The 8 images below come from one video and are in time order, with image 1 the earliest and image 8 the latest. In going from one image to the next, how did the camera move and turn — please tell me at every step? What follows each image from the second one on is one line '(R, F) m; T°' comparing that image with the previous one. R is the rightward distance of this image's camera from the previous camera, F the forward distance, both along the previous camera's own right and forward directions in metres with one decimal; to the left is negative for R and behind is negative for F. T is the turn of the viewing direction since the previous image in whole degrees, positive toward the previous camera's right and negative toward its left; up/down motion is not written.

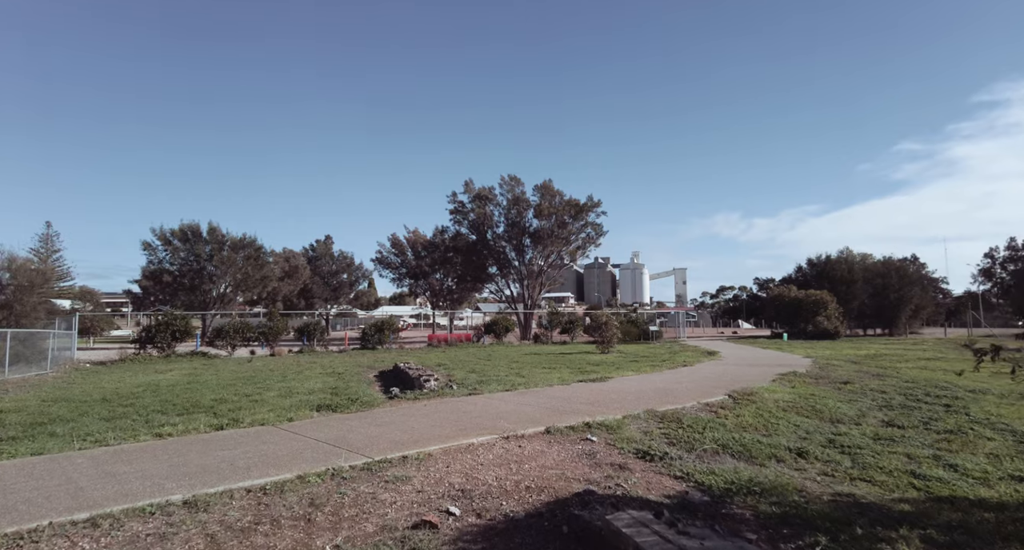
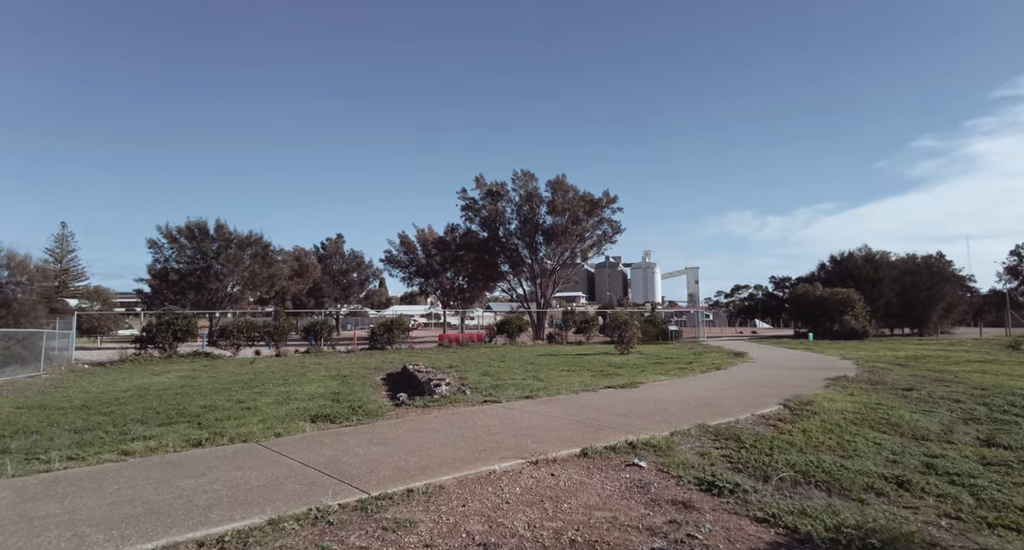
(-0.2, +1.1) m; -1°
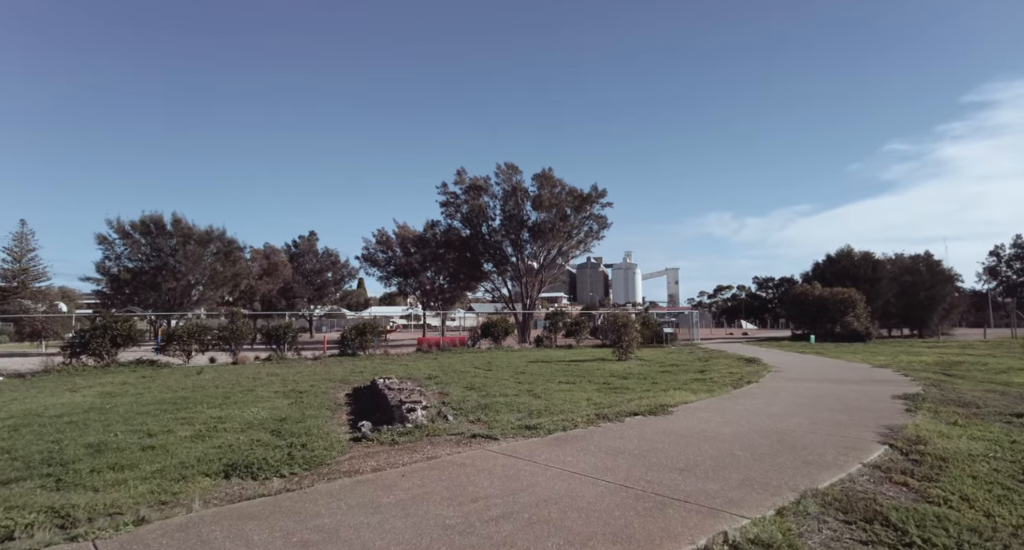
(-0.2, +2.4) m; +2°
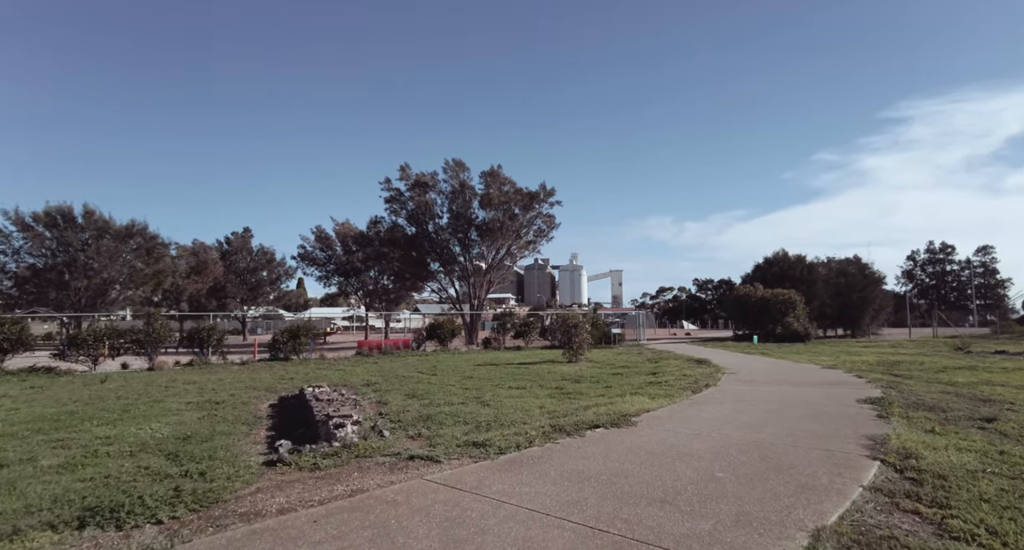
(0.0, +1.0) m; +5°
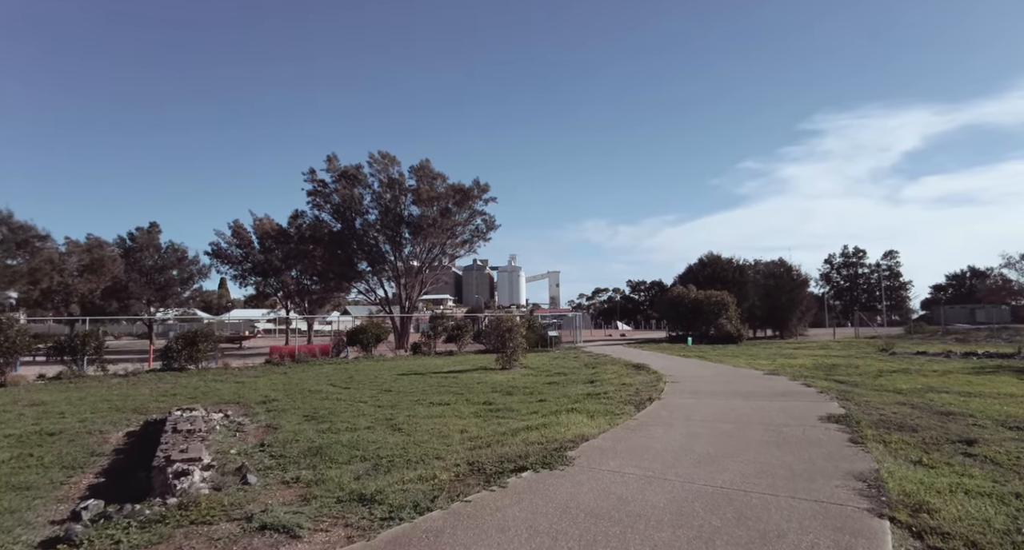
(+0.3, +1.6) m; +6°
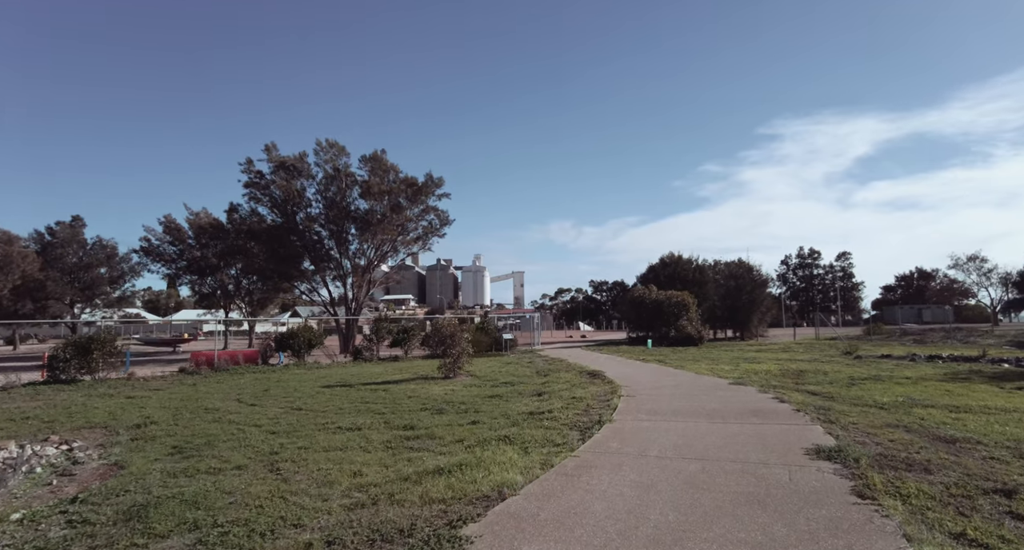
(+0.6, +1.9) m; +3°
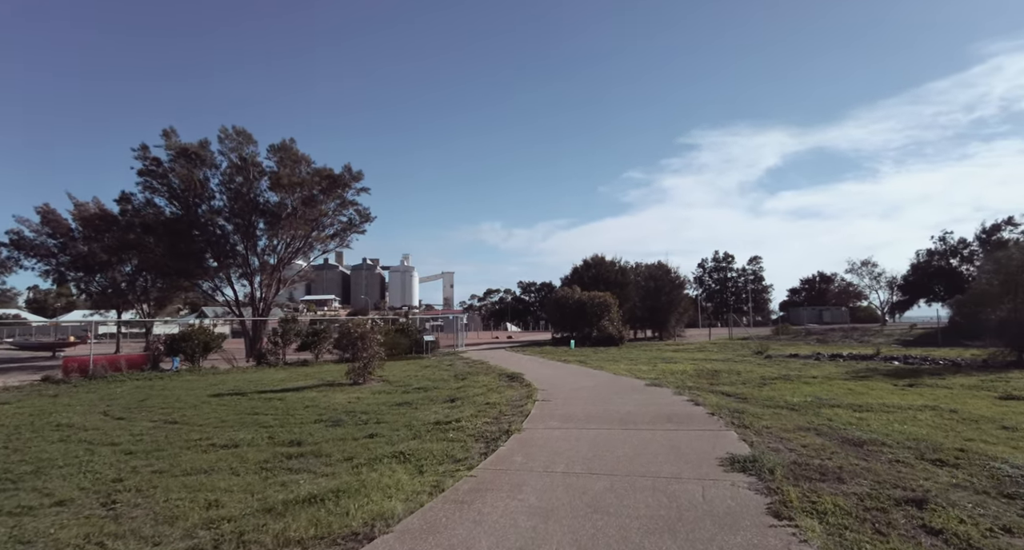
(+0.4, +0.7) m; +7°
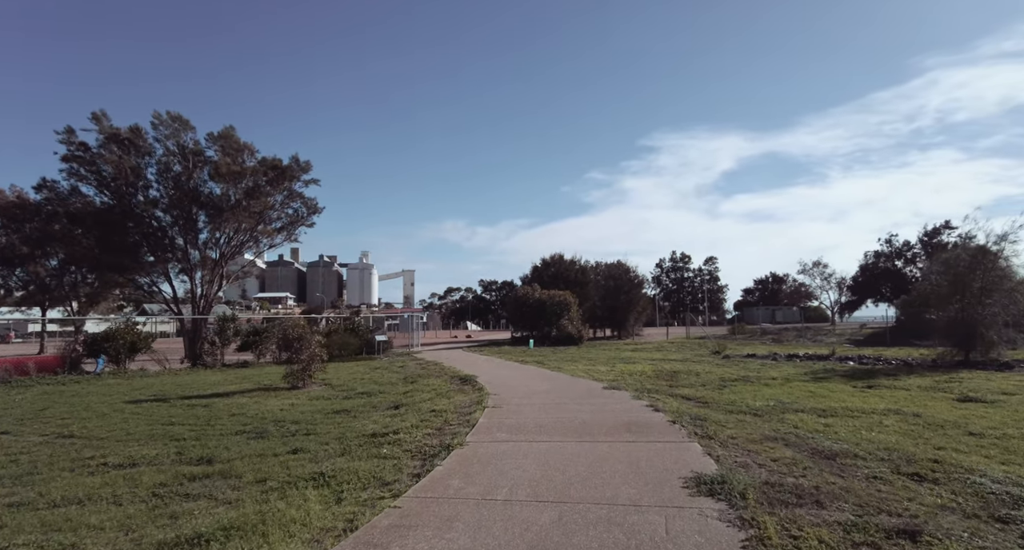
(+0.2, +0.9) m; +4°
